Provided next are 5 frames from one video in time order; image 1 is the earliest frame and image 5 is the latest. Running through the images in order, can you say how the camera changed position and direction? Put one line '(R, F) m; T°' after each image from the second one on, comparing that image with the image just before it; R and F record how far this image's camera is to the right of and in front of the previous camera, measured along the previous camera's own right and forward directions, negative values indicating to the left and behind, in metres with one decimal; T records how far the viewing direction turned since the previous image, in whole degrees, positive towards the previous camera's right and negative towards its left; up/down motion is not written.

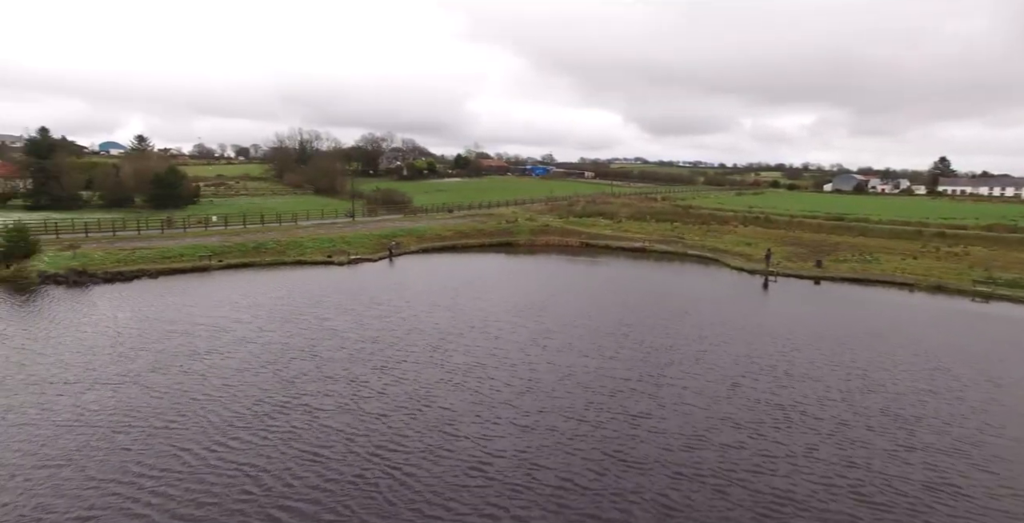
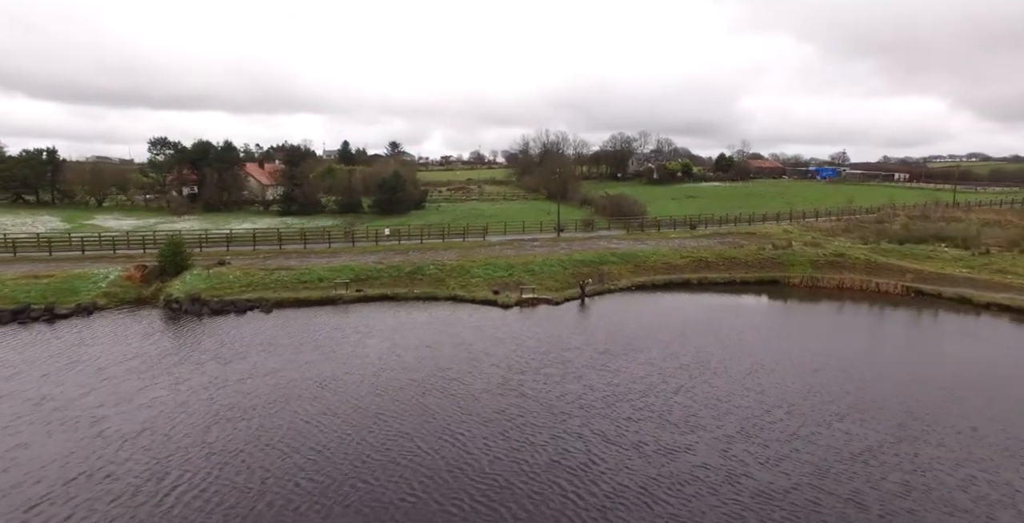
(+0.5, +17.8) m; -25°
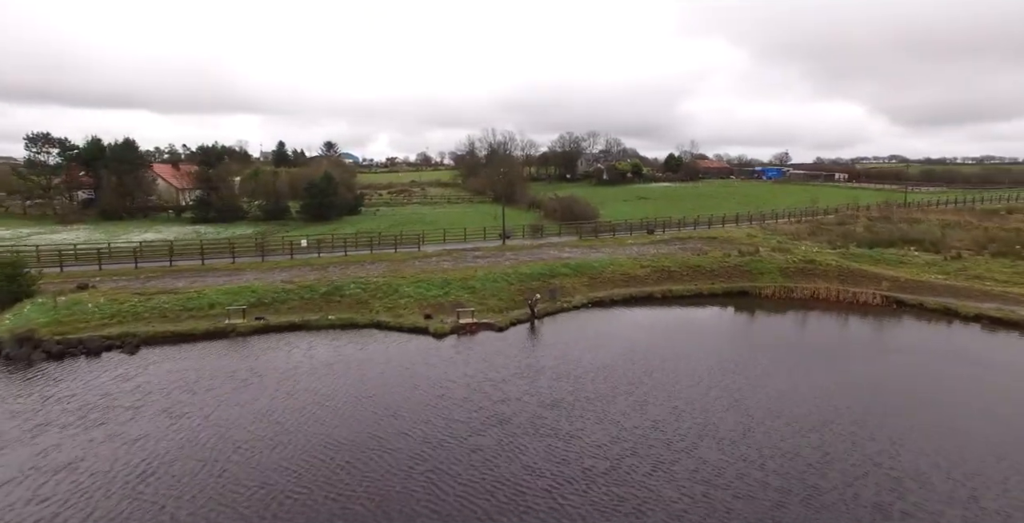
(+0.8, +5.7) m; +5°
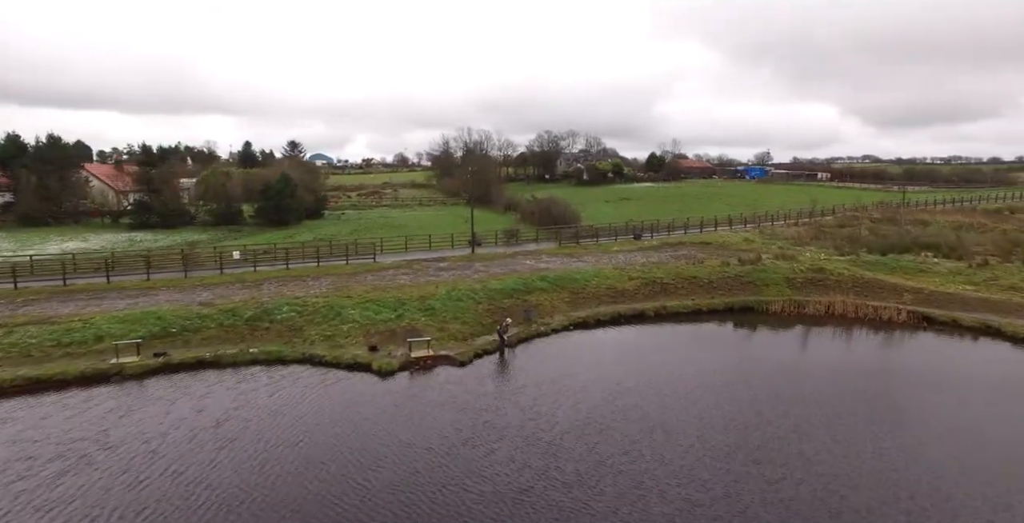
(+0.7, +5.5) m; +2°
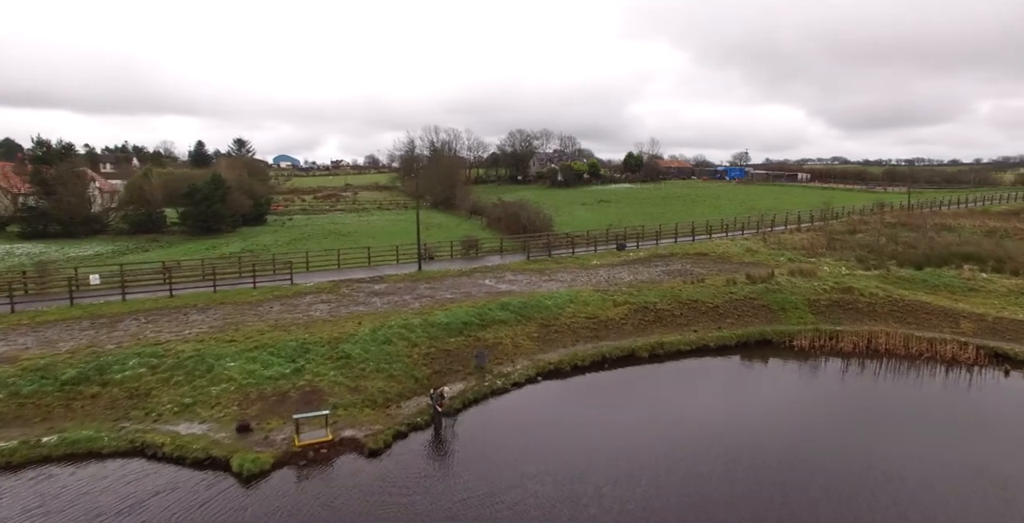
(+1.1, +7.8) m; +2°
